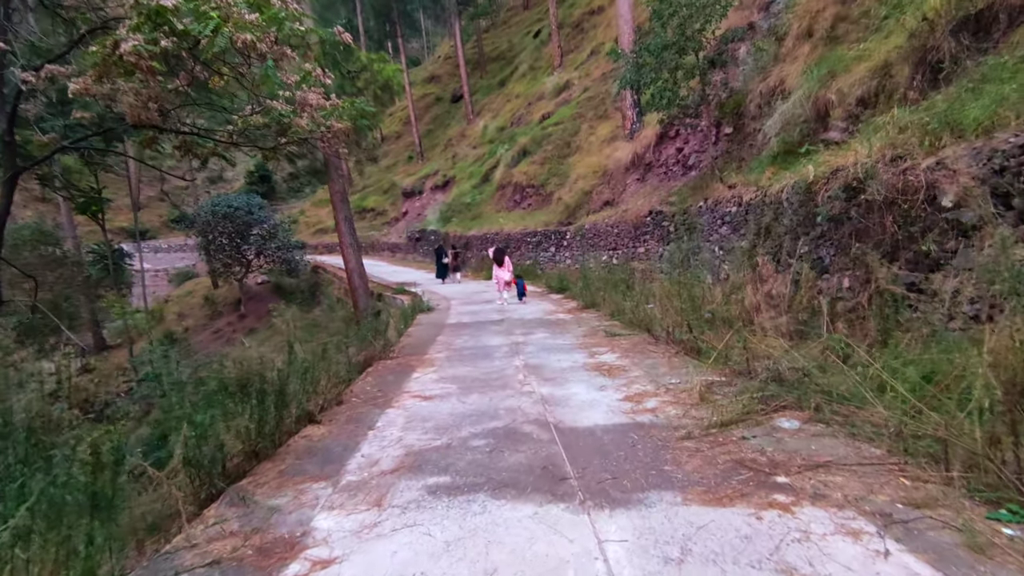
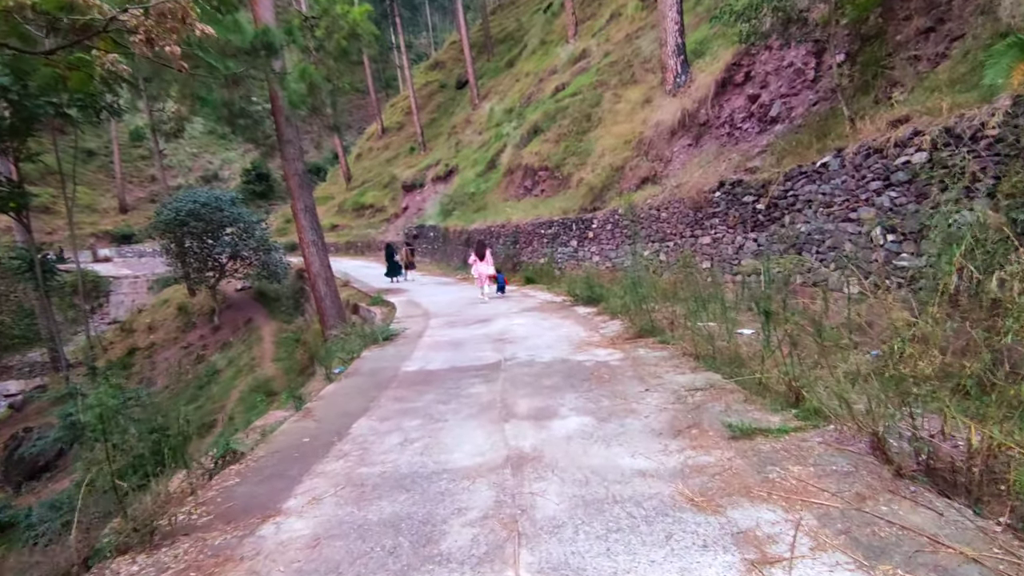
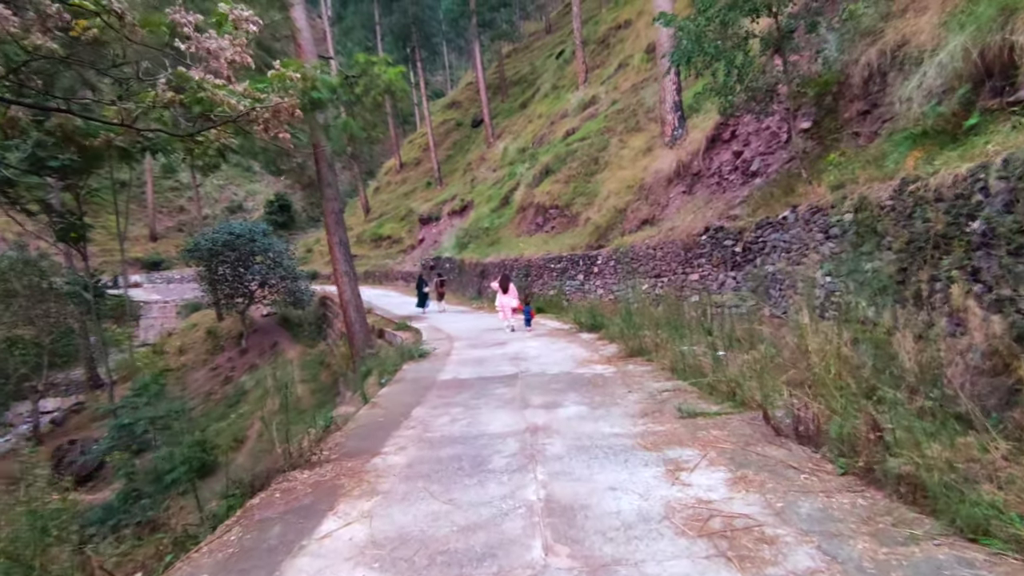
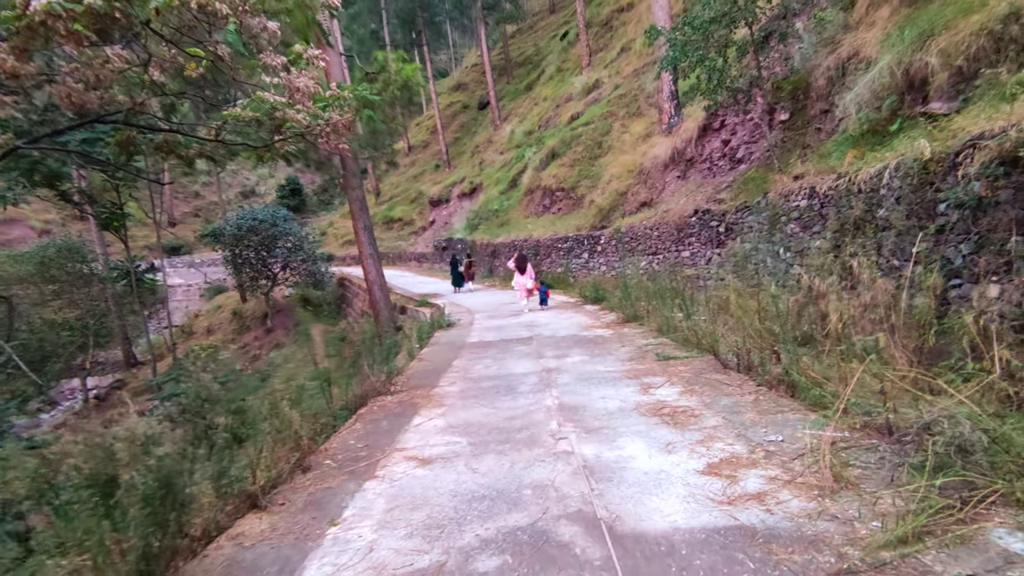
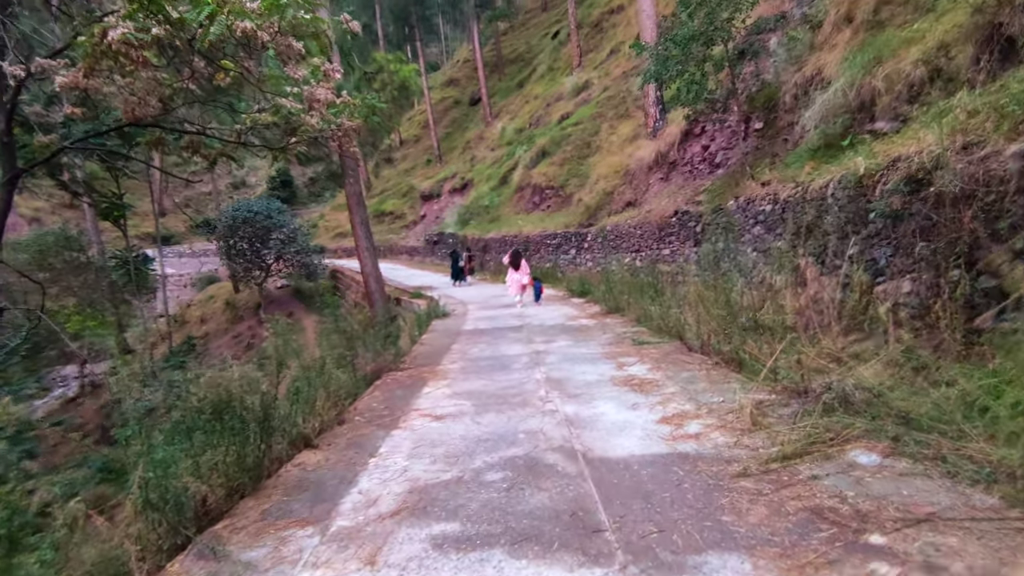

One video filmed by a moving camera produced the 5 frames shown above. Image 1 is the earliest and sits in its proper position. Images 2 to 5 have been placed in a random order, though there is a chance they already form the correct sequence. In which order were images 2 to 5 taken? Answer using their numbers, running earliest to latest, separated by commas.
5, 4, 3, 2
